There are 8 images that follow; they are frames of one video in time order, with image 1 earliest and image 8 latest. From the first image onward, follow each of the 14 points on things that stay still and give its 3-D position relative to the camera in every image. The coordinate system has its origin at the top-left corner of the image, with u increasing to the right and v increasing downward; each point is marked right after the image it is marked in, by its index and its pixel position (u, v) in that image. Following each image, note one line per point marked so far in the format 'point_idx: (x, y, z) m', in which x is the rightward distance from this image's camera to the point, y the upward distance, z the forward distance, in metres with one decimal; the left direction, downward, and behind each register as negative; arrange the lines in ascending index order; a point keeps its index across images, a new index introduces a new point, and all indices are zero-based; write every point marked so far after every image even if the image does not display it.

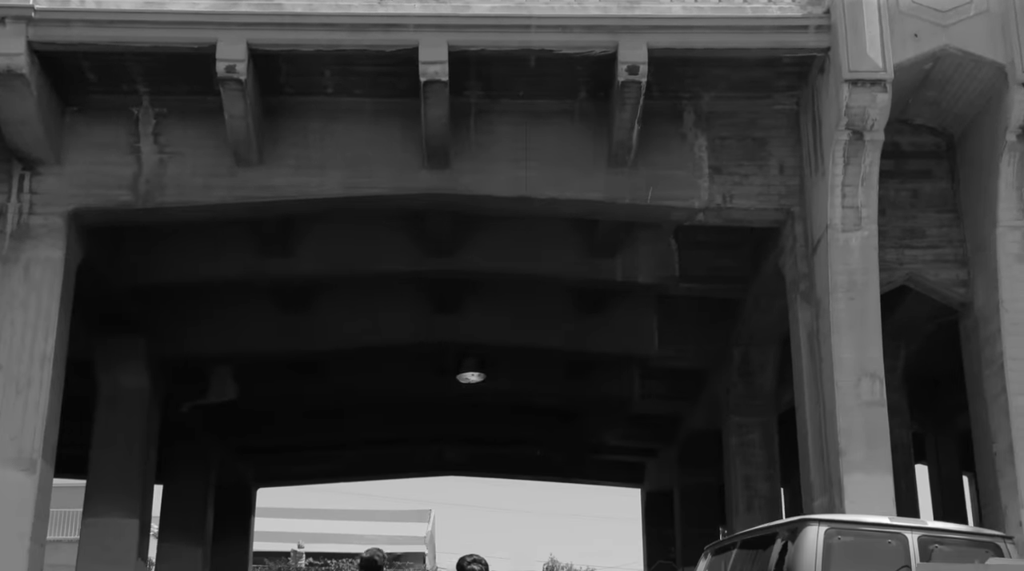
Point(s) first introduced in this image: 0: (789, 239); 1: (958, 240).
0: (+4.2, +0.7, +15.9) m
1: (+6.7, +0.7, +15.7) m
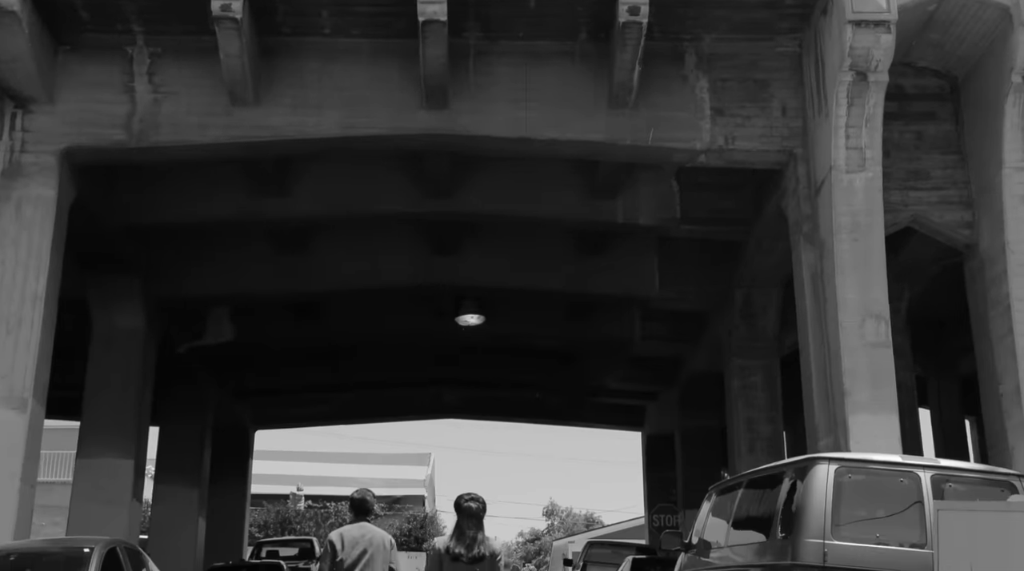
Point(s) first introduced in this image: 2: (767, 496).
0: (+4.2, +1.6, +15.7) m
1: (+6.7, +1.6, +15.5) m
2: (+2.3, -2.0, +9.5) m
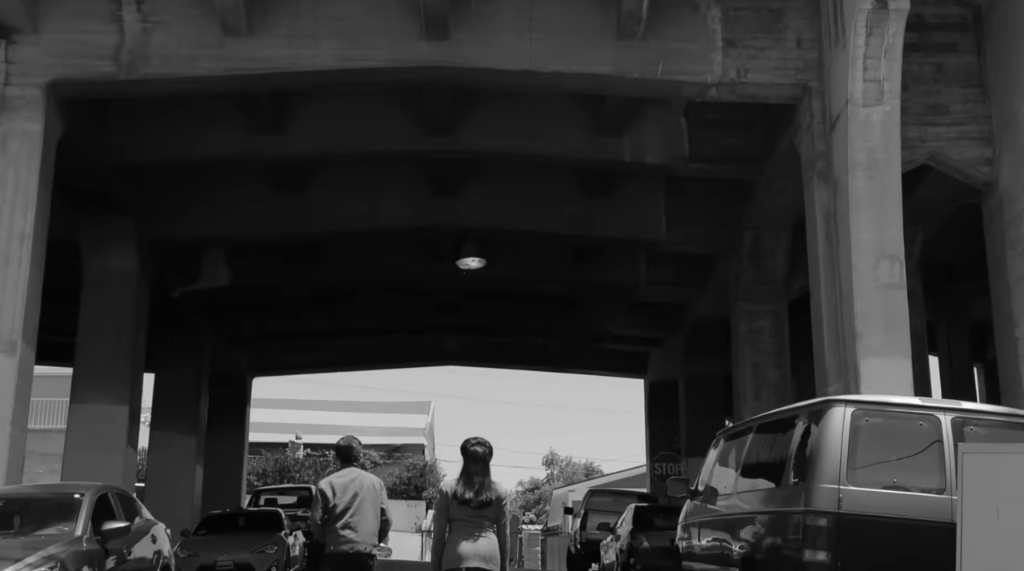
0: (+4.3, +2.5, +15.1) m
1: (+6.8, +2.4, +15.0) m
2: (+2.3, -1.4, +9.1) m
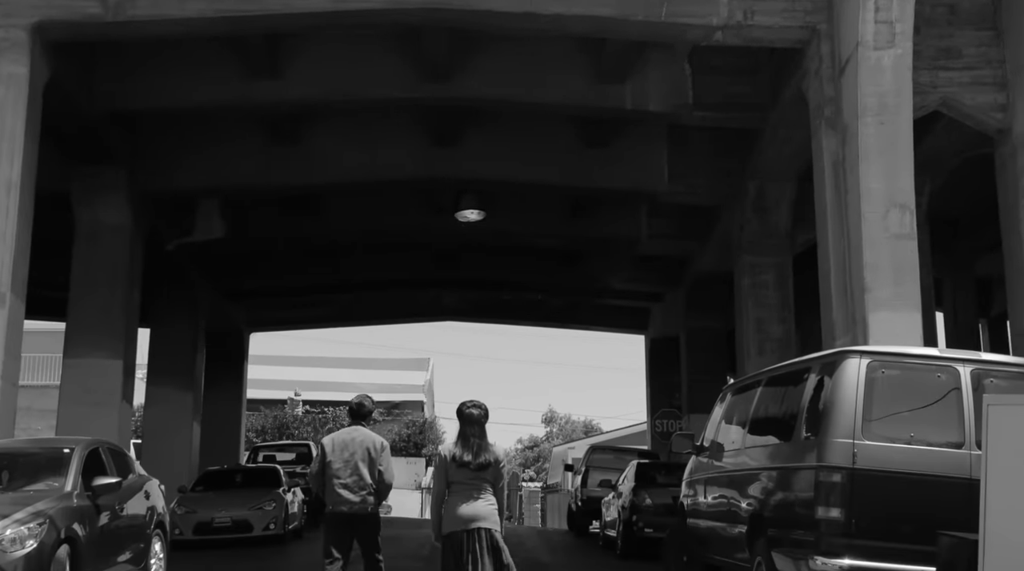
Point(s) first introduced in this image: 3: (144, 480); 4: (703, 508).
0: (+4.3, +3.2, +14.6) m
1: (+6.8, +3.1, +14.5) m
2: (+2.3, -0.9, +8.7) m
3: (-4.0, -2.1, +11.2) m
4: (+2.0, -2.3, +10.7) m
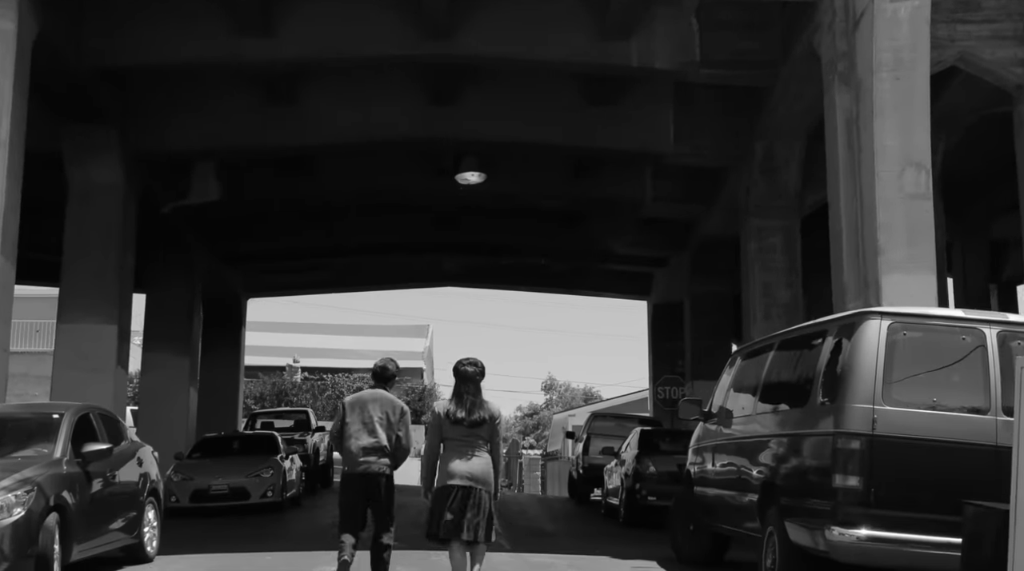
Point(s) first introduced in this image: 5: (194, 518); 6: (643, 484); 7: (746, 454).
0: (+4.3, +3.7, +14.1) m
1: (+6.8, +3.6, +14.0) m
2: (+2.4, -0.6, +8.4) m
3: (-3.9, -1.7, +10.9) m
4: (+2.0, -1.9, +10.4) m
5: (-5.4, -3.9, +17.6) m
6: (+1.9, -2.9, +15.4) m
7: (+2.1, -1.5, +9.4) m
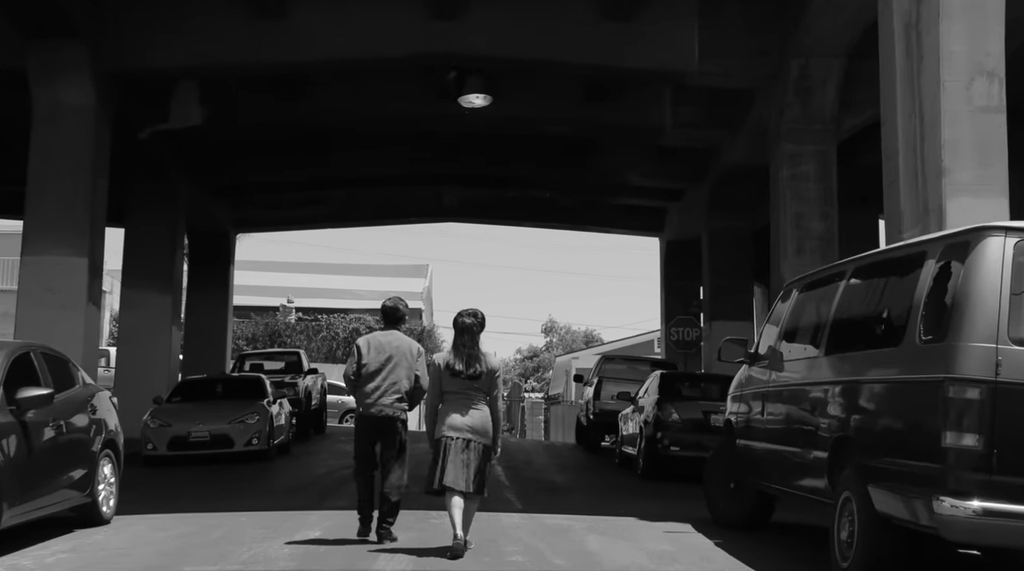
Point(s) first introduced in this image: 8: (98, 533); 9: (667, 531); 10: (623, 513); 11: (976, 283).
0: (+4.4, +4.5, +12.4) m
1: (+6.9, +4.5, +12.2) m
2: (+2.5, 0.0, +6.8) m
3: (-3.8, -1.0, +9.4) m
4: (+2.1, -1.2, +8.9) m
5: (-5.3, -2.8, +16.2) m
6: (+2.0, -2.0, +14.0) m
7: (+2.2, -0.9, +7.9) m
8: (-3.4, -2.1, +8.6) m
9: (+1.4, -2.1, +9.0) m
10: (+1.1, -2.2, +10.3) m
11: (+2.6, 0.0, +5.8) m
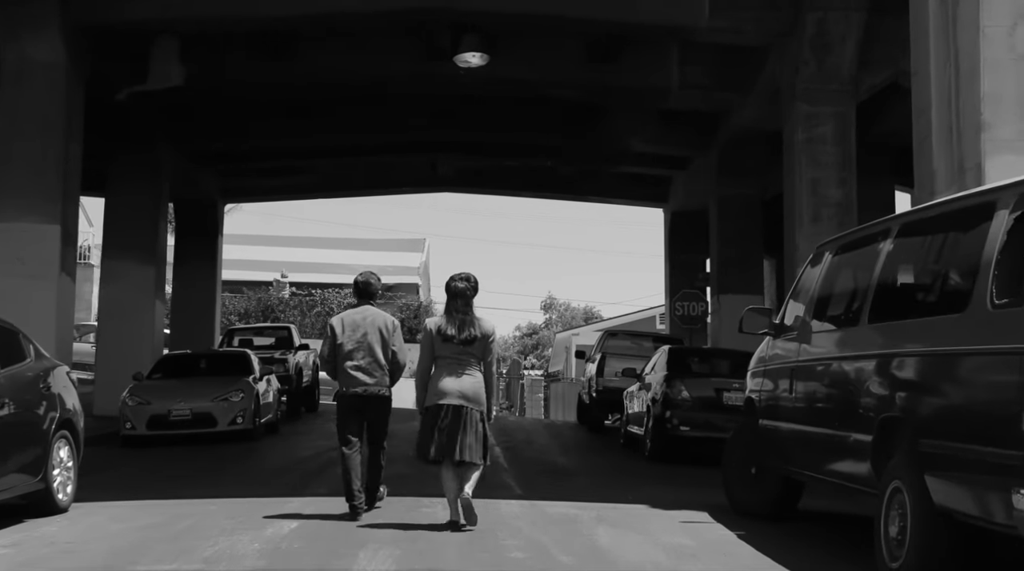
0: (+4.4, +4.9, +11.4) m
1: (+6.9, +4.8, +11.2) m
2: (+2.5, +0.2, +5.9) m
3: (-3.8, -0.7, +8.5) m
4: (+2.1, -0.9, +8.0) m
5: (-5.3, -2.4, +15.3) m
6: (+2.0, -1.6, +13.1) m
7: (+2.2, -0.6, +7.0) m
8: (-3.4, -1.8, +7.8) m
9: (+1.3, -1.9, +8.2) m
10: (+1.1, -1.9, +9.4) m
11: (+2.6, +0.2, +4.9) m
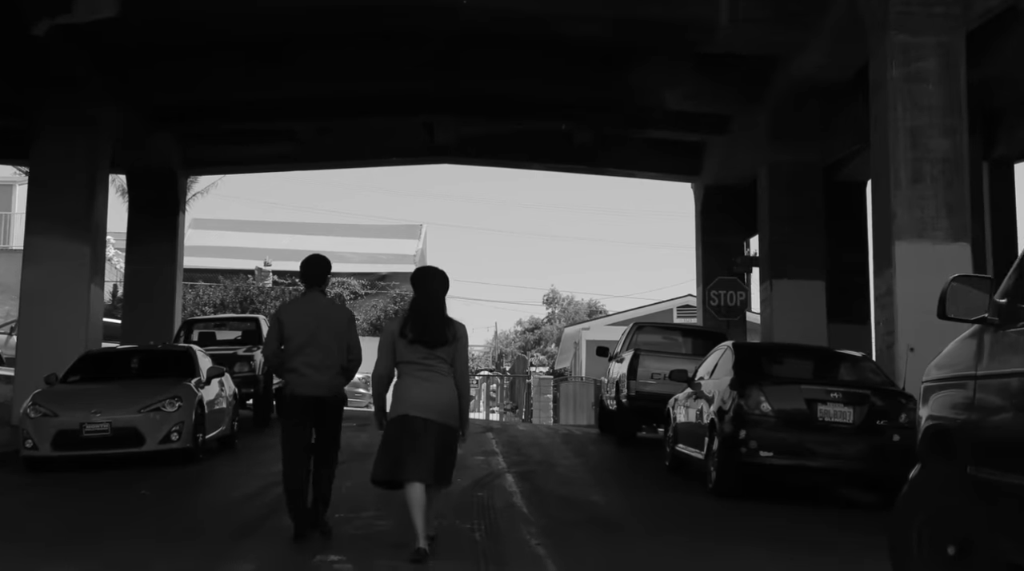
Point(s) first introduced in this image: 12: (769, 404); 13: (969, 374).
0: (+4.6, +5.1, +7.9) m
1: (+7.1, +5.1, +7.7) m
2: (+2.7, +0.4, +2.5) m
3: (-3.6, -0.4, +5.0) m
4: (+2.3, -0.7, +4.6) m
5: (-5.1, -2.1, +11.9) m
6: (+2.2, -1.3, +9.7) m
7: (+2.4, -0.4, +3.5) m
8: (-3.3, -1.6, +4.3) m
9: (+1.5, -1.6, +4.7) m
10: (+1.3, -1.7, +6.0) m
11: (+2.8, +0.4, +1.4) m
12: (+2.4, -1.1, +9.7) m
13: (+2.3, -0.5, +5.4) m
